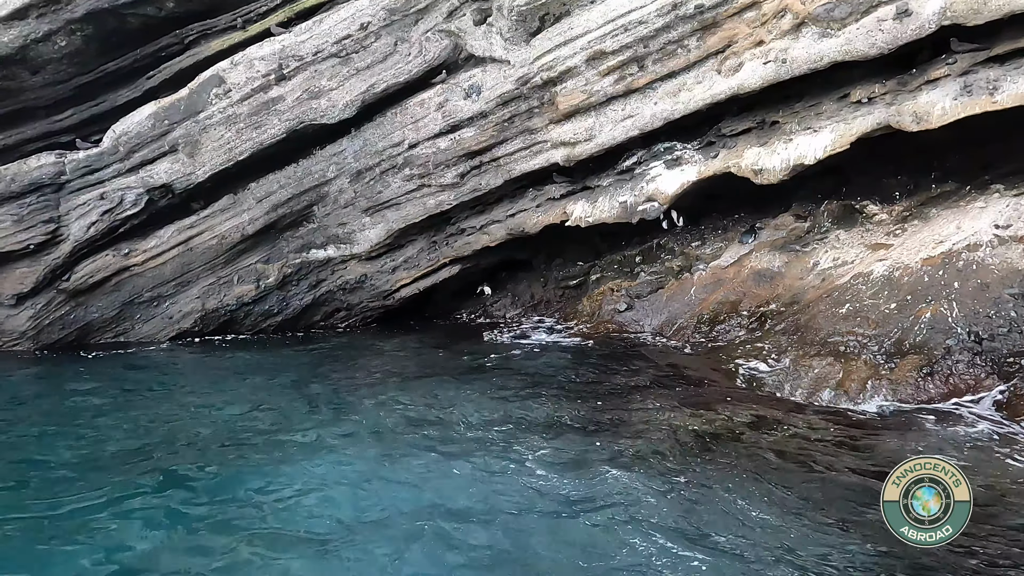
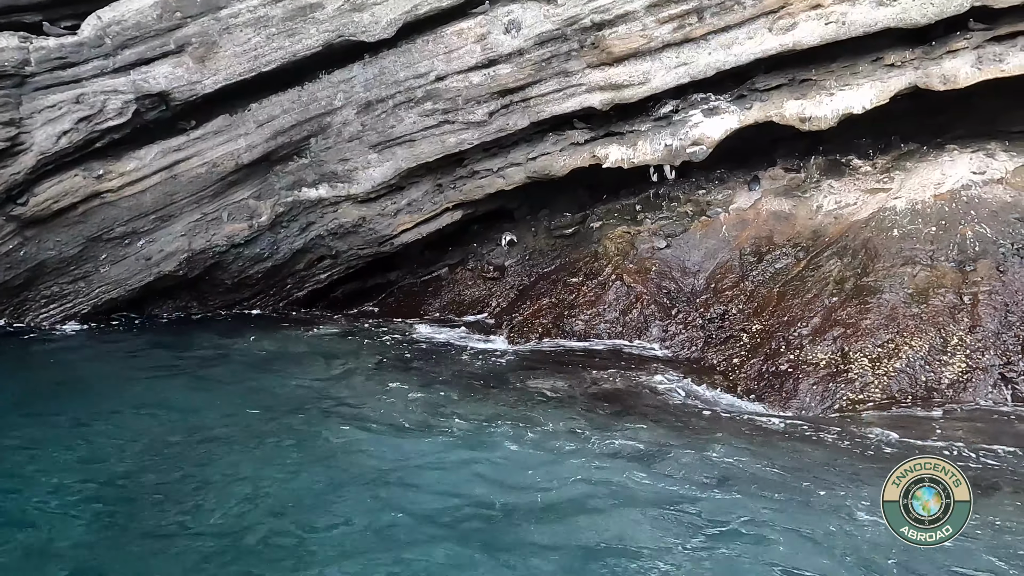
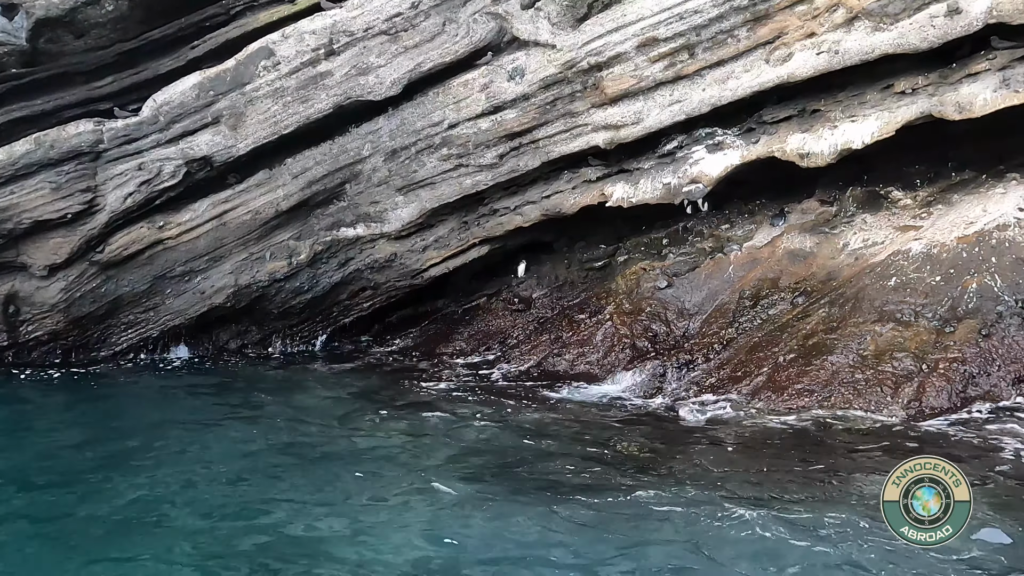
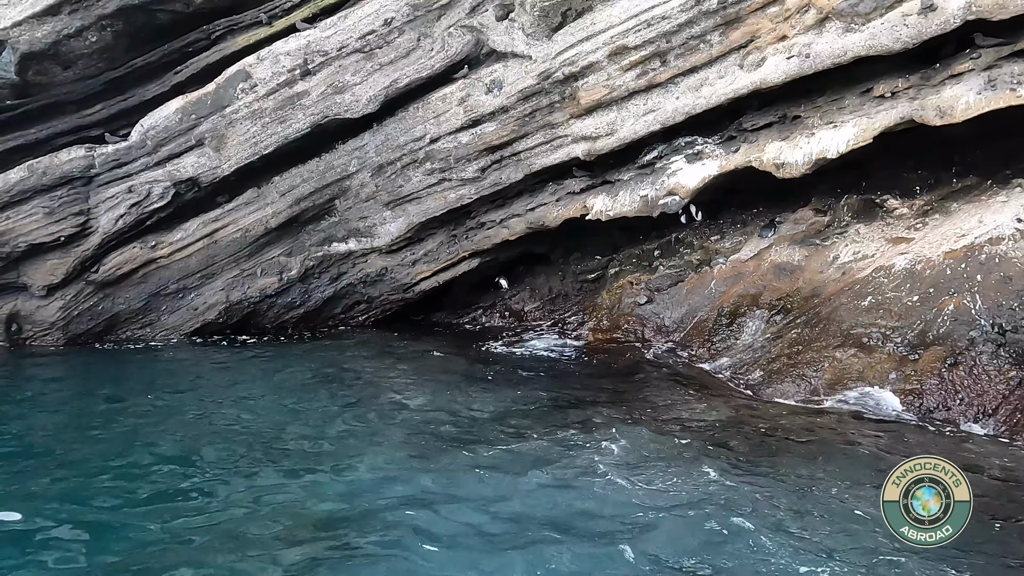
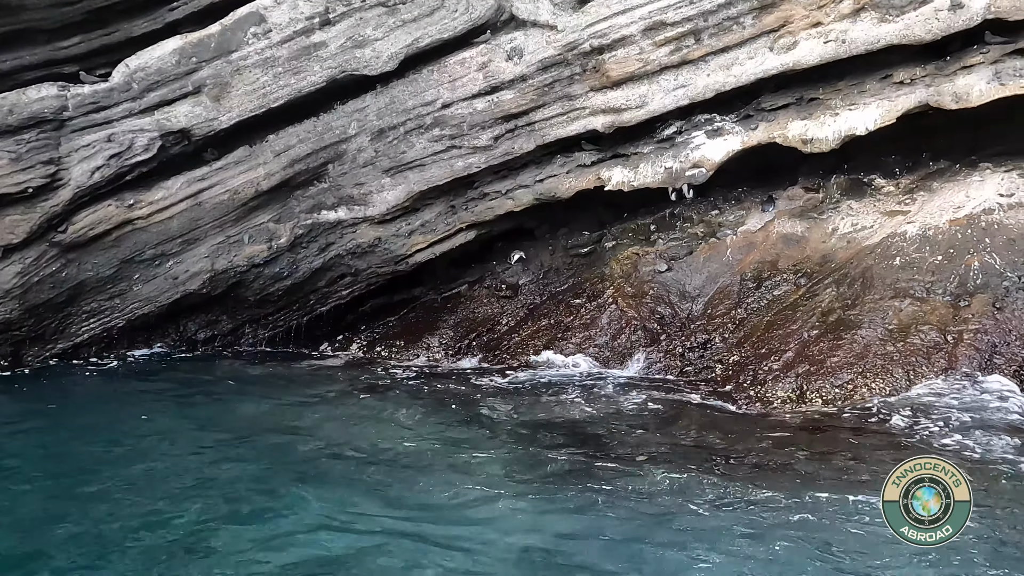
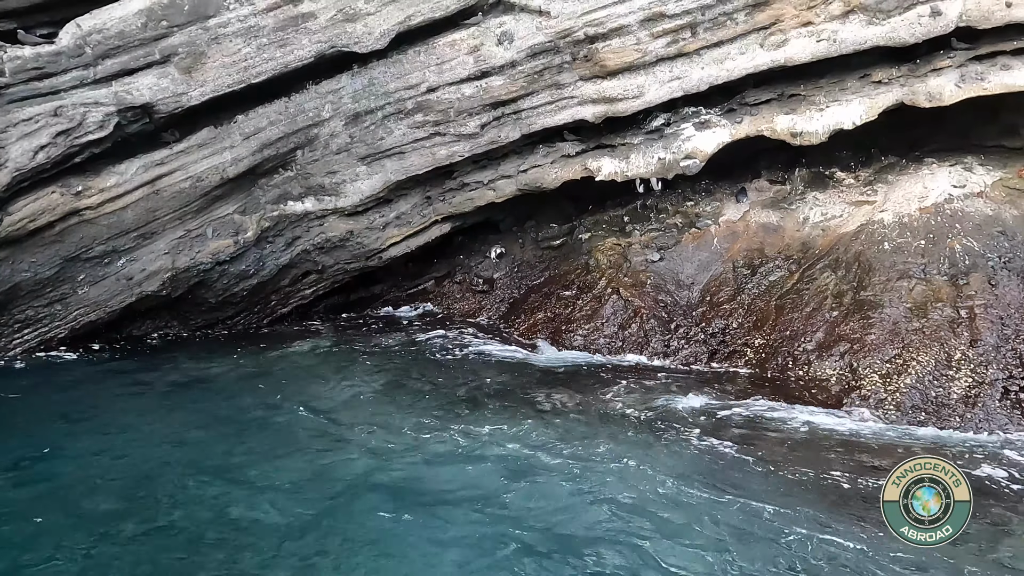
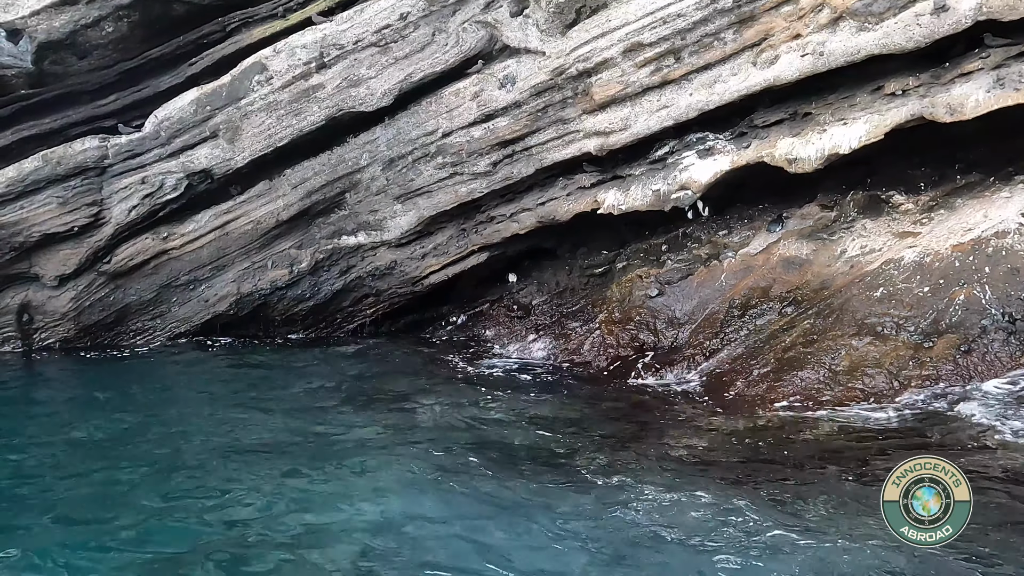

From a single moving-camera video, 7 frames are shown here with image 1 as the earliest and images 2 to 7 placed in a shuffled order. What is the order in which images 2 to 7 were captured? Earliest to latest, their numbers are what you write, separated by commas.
4, 7, 3, 5, 2, 6
